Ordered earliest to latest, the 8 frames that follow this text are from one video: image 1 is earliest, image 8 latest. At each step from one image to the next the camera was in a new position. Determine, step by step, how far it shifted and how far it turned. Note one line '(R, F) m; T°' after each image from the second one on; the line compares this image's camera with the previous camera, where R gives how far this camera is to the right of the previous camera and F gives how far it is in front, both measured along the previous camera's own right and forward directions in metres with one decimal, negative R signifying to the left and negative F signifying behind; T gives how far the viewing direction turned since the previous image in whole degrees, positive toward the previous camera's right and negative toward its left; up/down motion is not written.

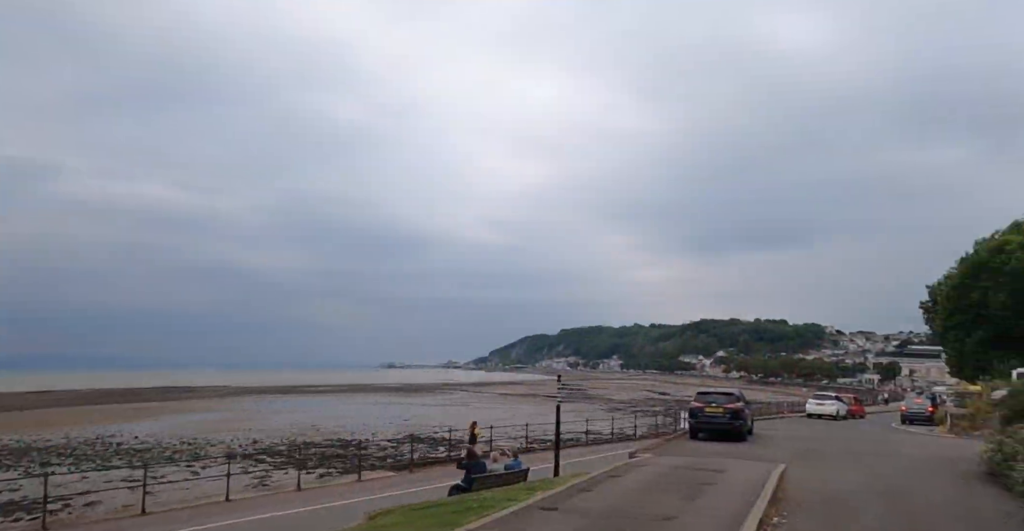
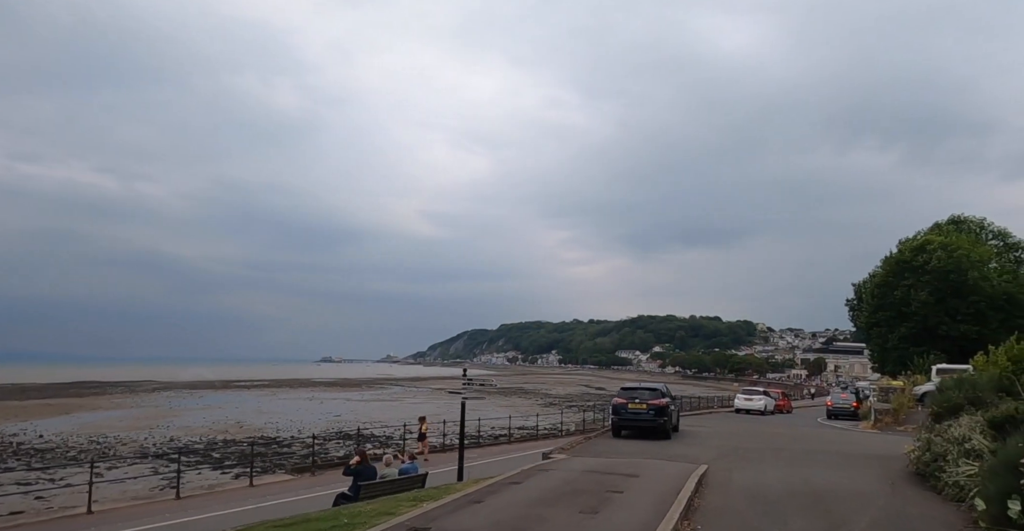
(+0.4, +0.7) m; +5°
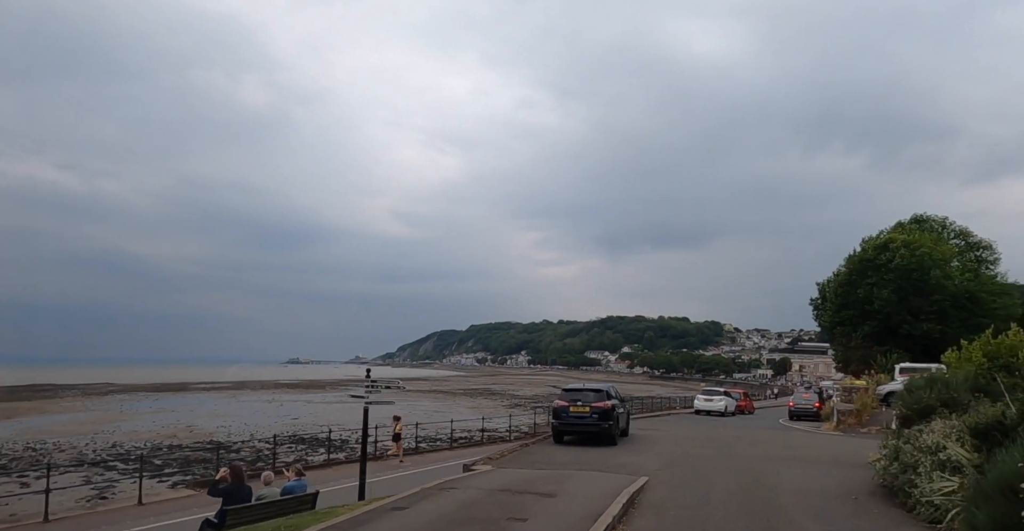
(+0.5, +0.9) m; +3°
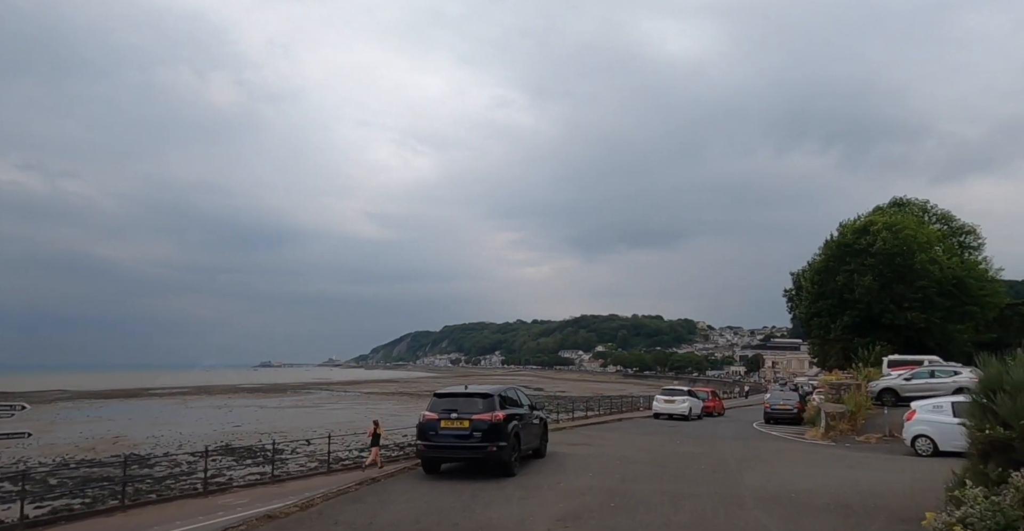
(+1.1, +2.6) m; +2°
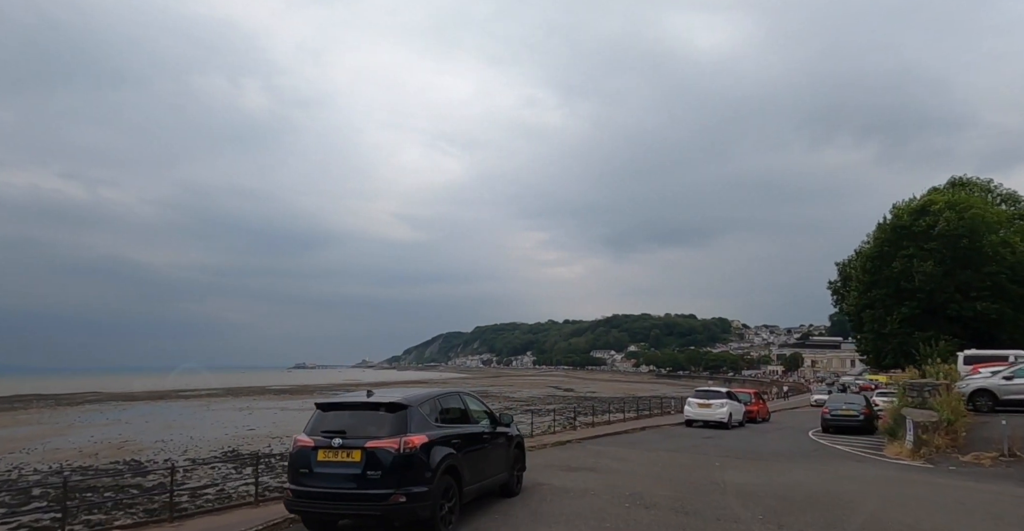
(+0.6, +2.1) m; -3°
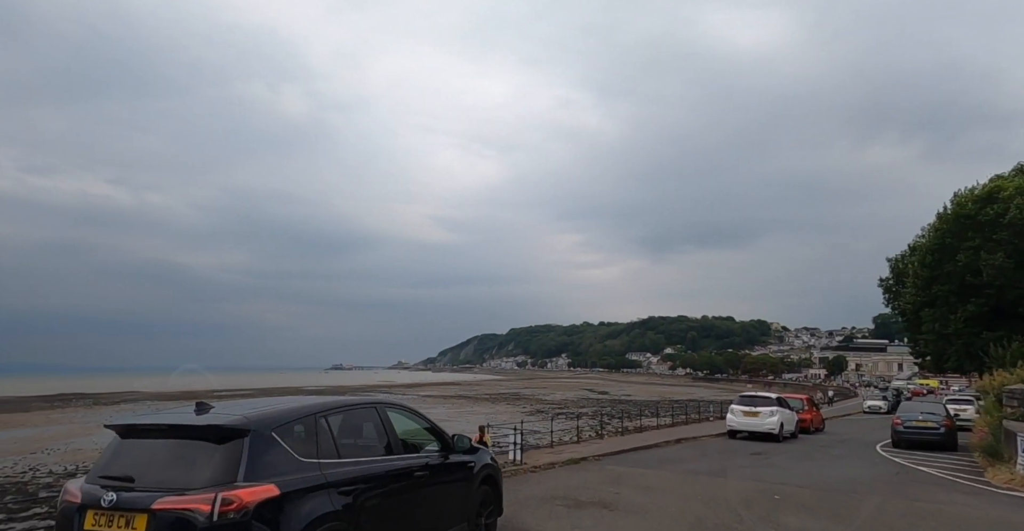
(+0.4, +1.5) m; -3°
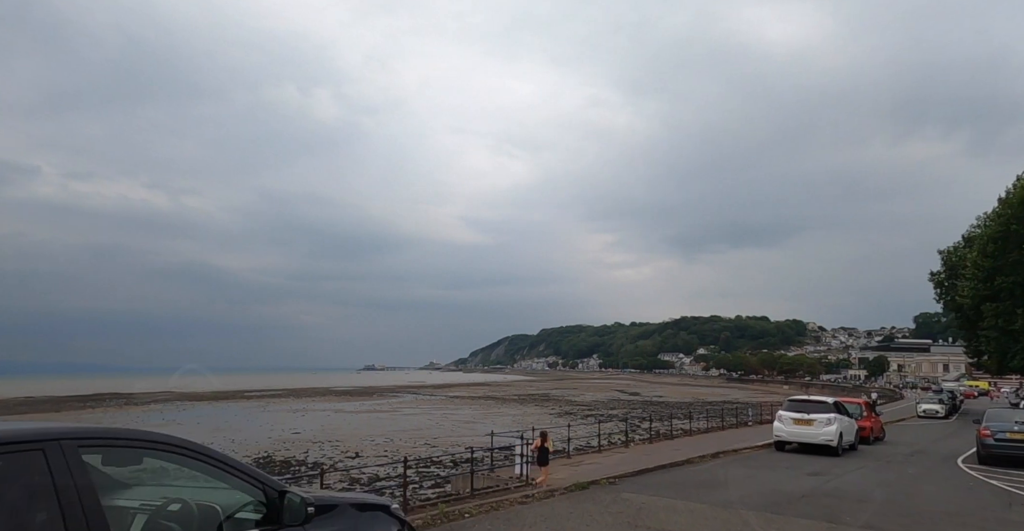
(+0.4, +1.4) m; -3°
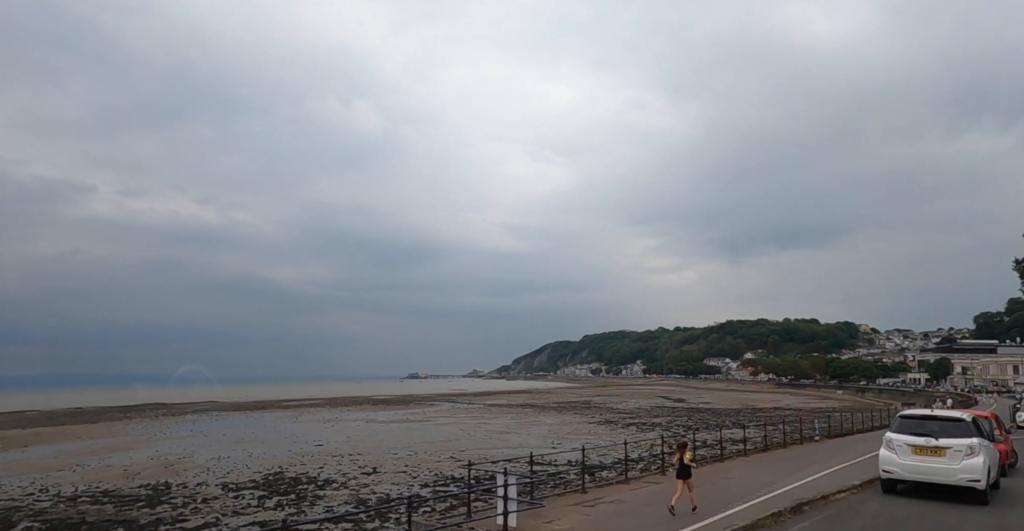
(+0.6, +2.4) m; -4°
